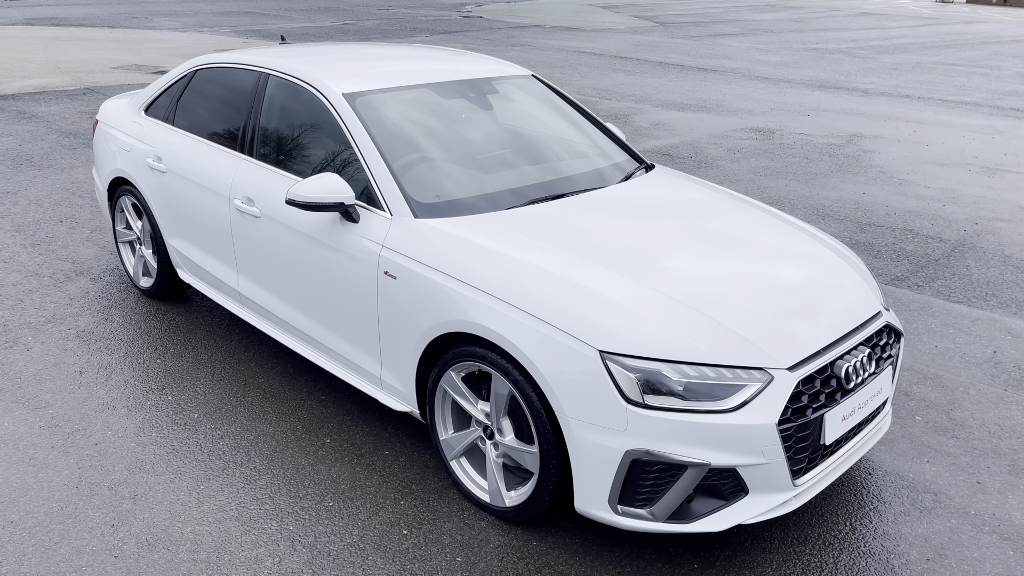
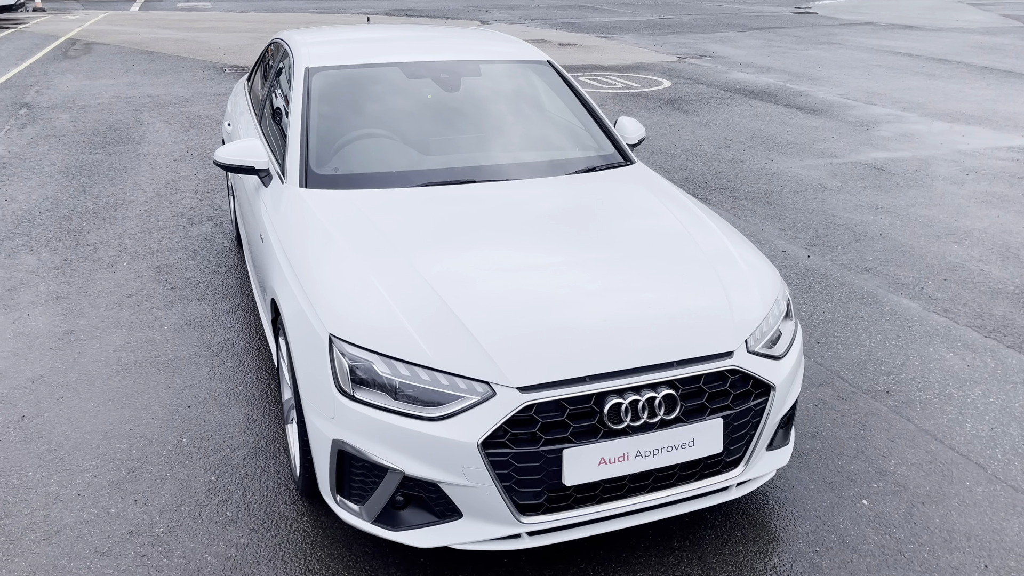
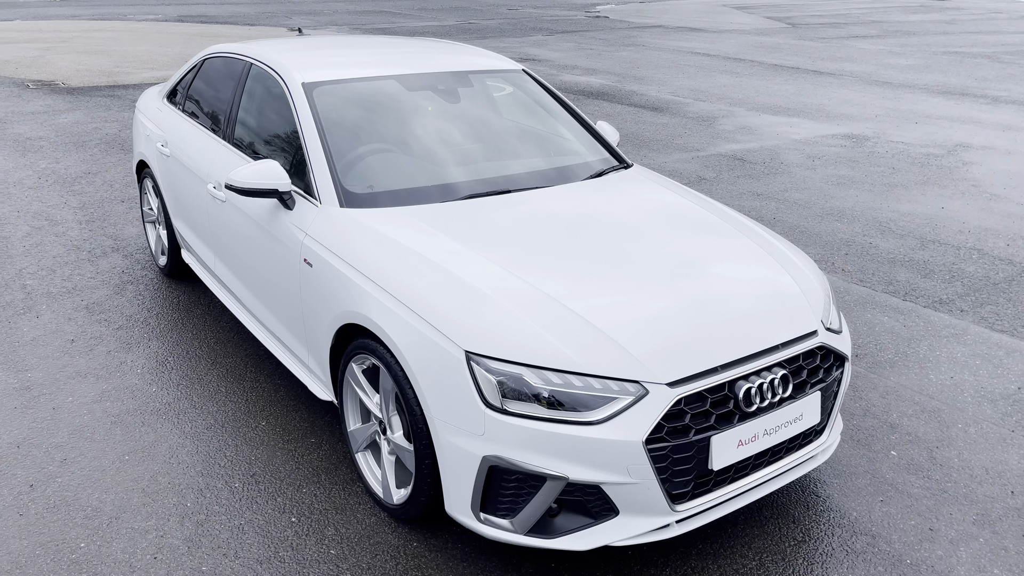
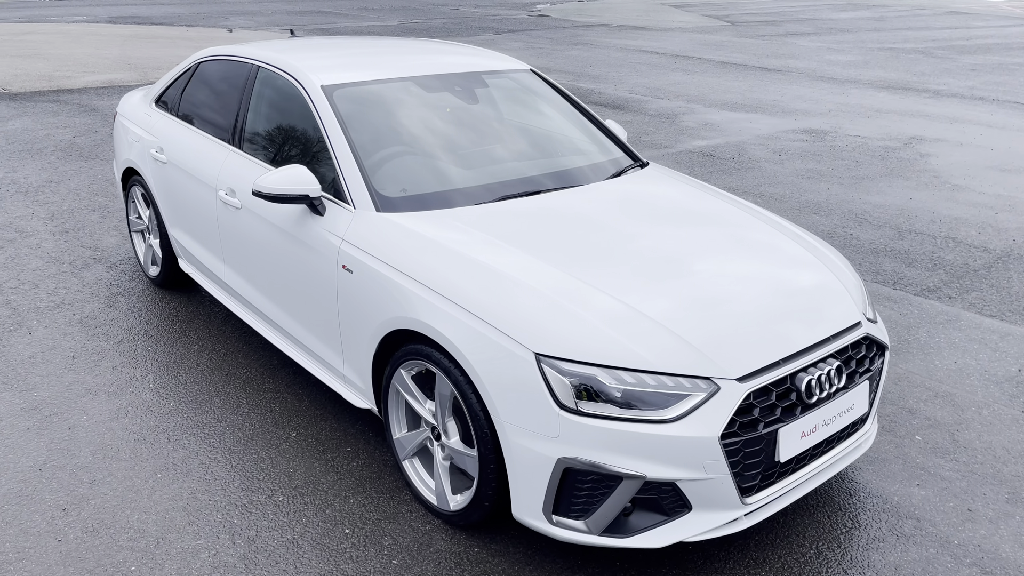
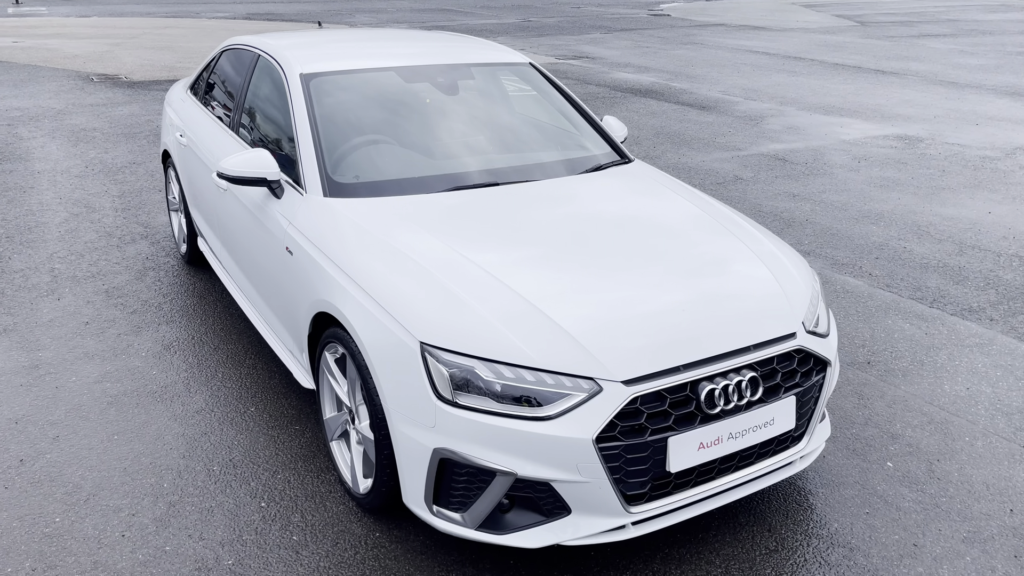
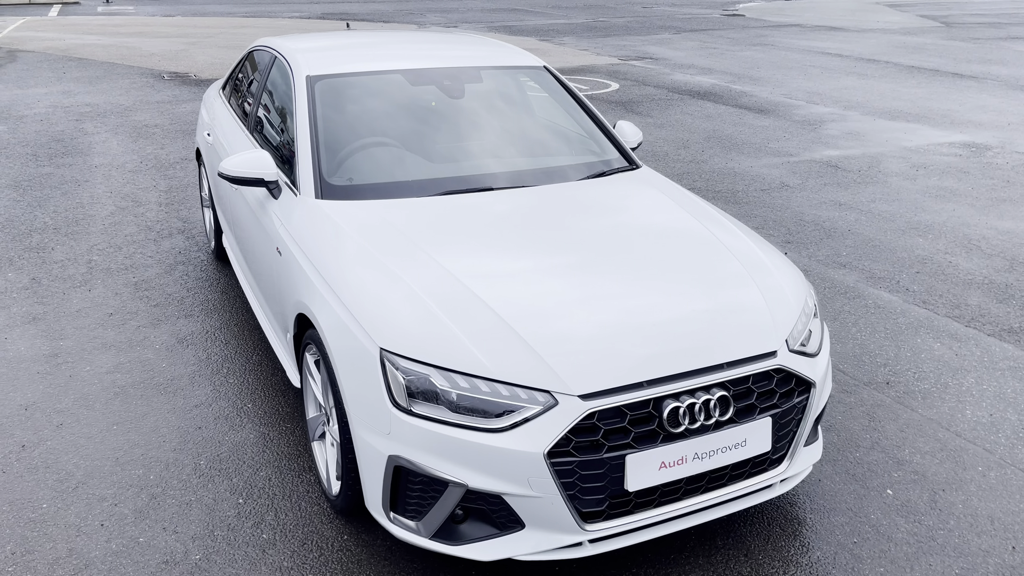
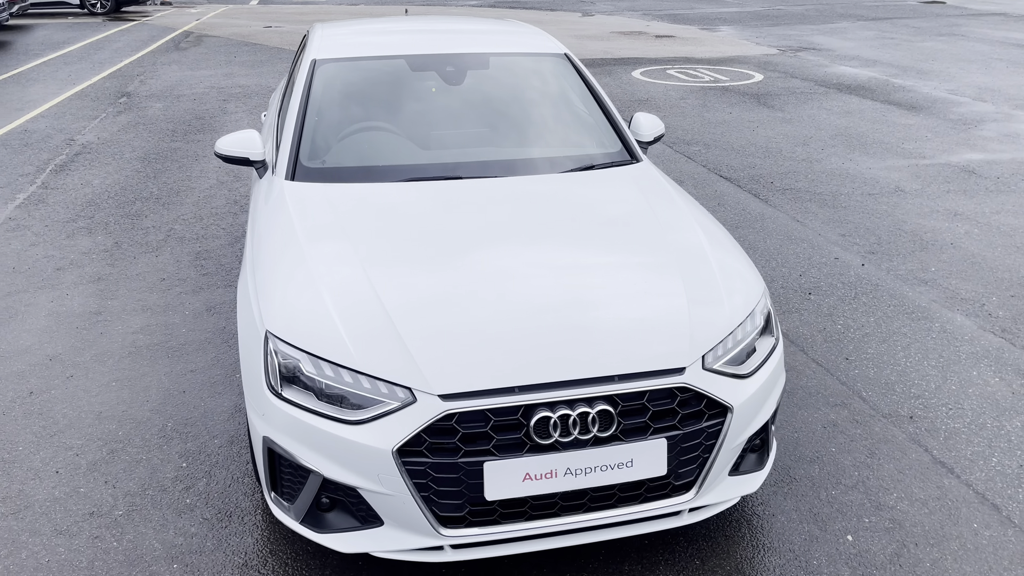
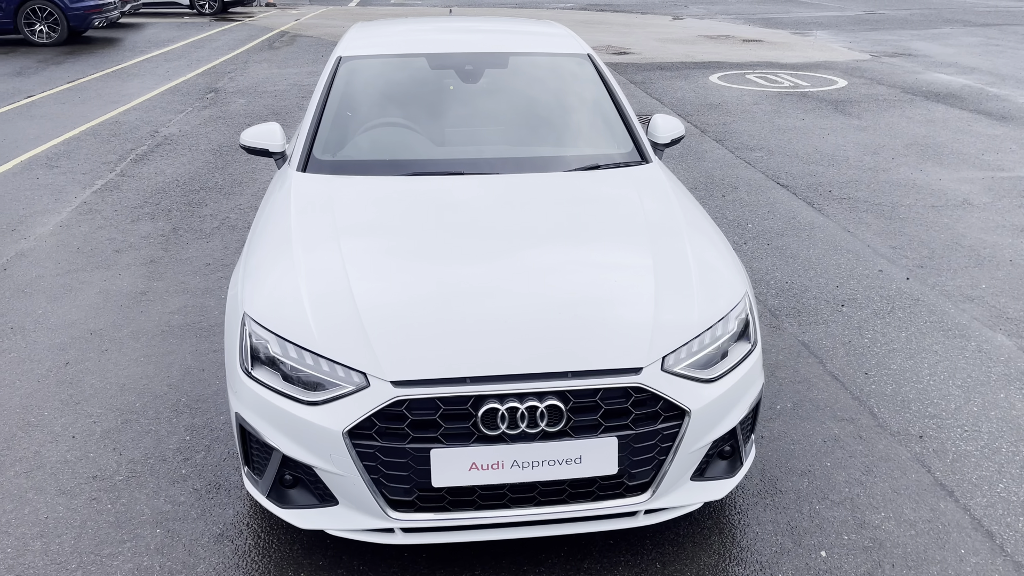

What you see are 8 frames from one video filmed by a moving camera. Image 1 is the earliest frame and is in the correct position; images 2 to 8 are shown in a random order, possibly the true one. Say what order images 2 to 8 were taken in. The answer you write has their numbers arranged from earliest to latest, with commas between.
4, 3, 5, 6, 2, 7, 8
